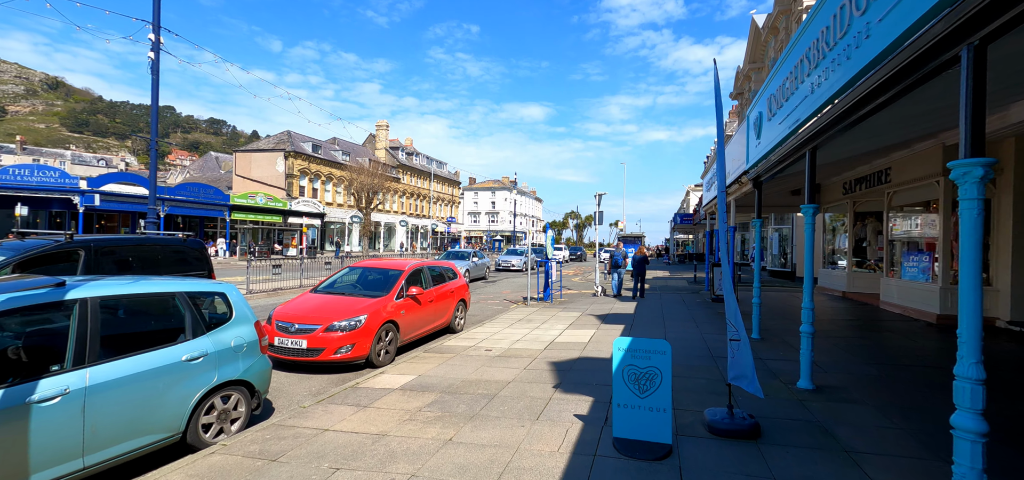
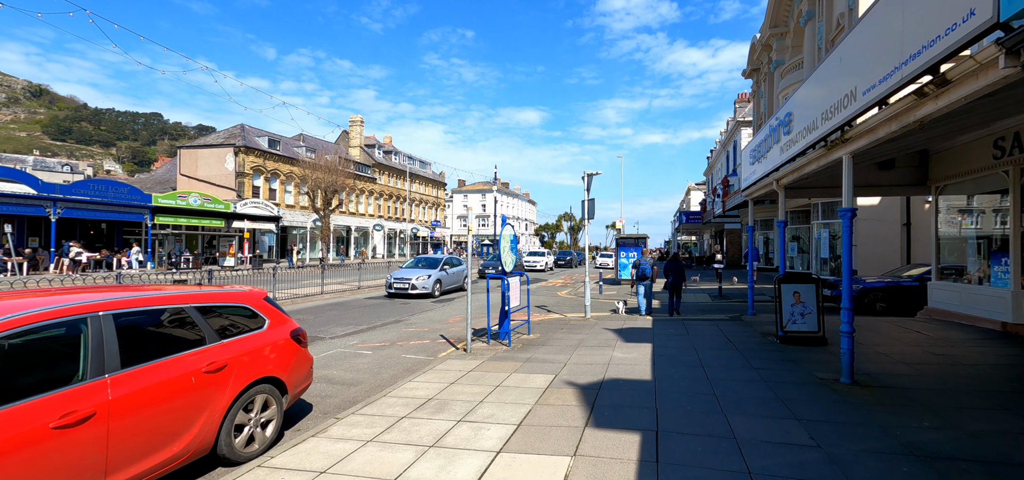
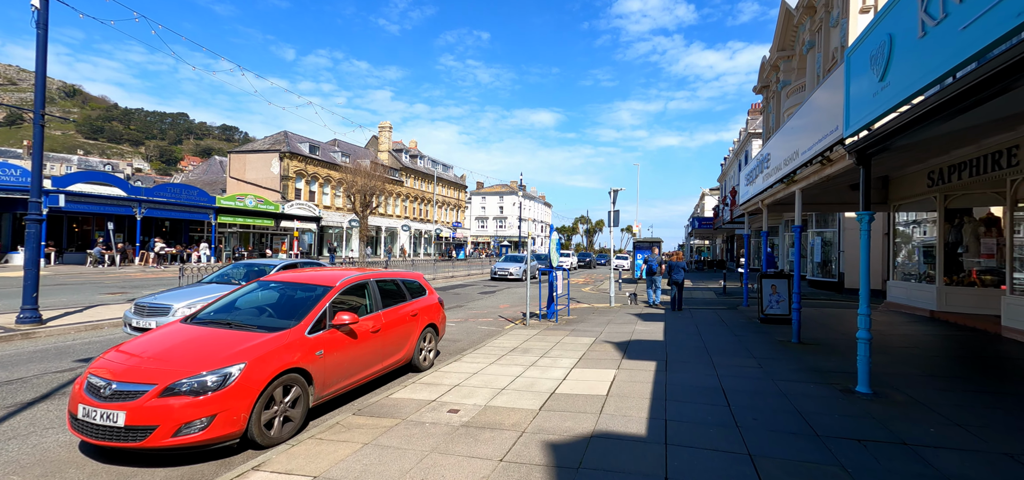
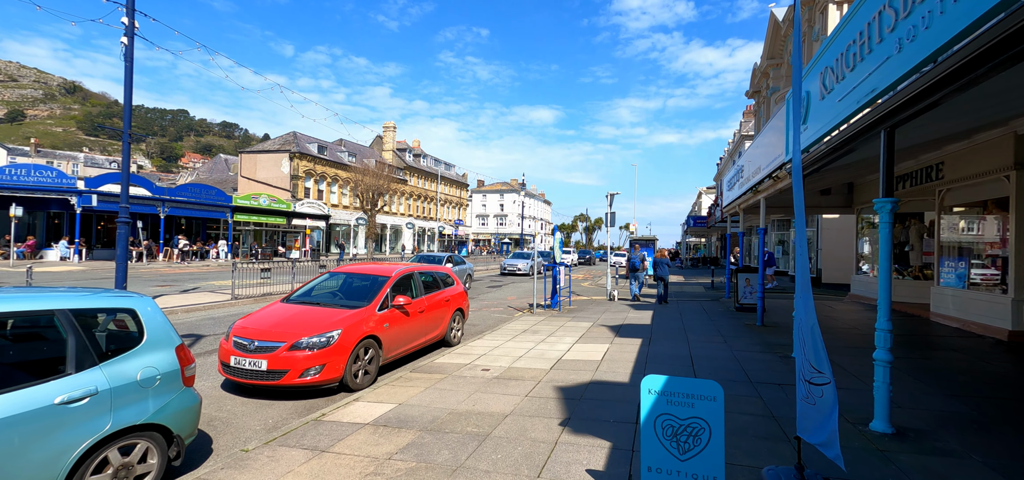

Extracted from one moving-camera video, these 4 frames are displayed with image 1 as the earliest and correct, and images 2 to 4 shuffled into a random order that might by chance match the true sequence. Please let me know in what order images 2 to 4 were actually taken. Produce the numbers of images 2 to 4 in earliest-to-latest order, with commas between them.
4, 3, 2
